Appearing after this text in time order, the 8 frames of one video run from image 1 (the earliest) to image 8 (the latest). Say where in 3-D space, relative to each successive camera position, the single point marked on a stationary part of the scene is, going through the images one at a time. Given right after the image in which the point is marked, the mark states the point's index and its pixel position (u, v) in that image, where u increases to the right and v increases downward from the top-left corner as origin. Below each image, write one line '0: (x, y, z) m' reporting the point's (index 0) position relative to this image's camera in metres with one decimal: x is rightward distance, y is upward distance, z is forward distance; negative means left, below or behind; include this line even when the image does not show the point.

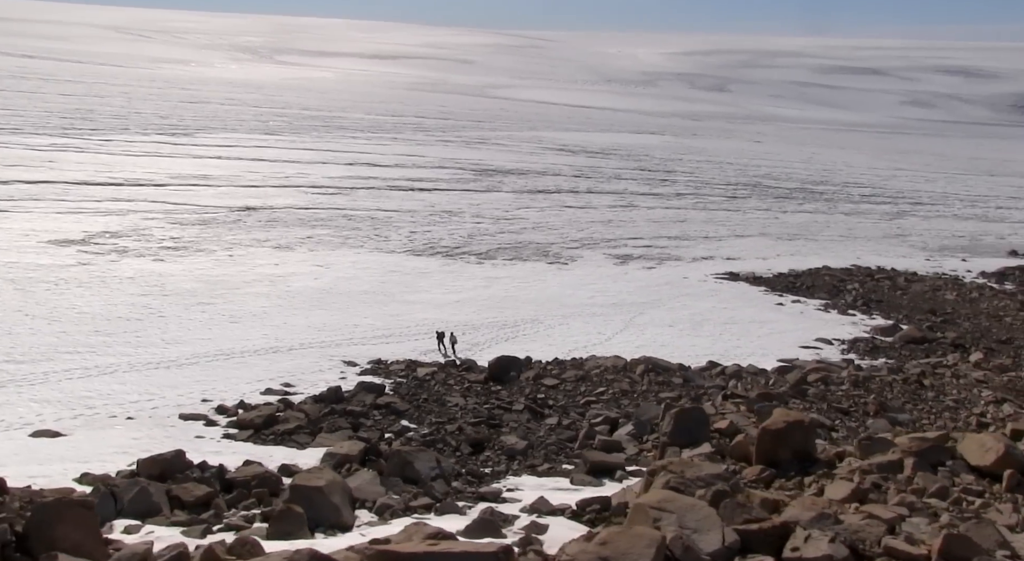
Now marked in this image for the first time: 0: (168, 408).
0: (-2.7, -1.0, +7.6) m
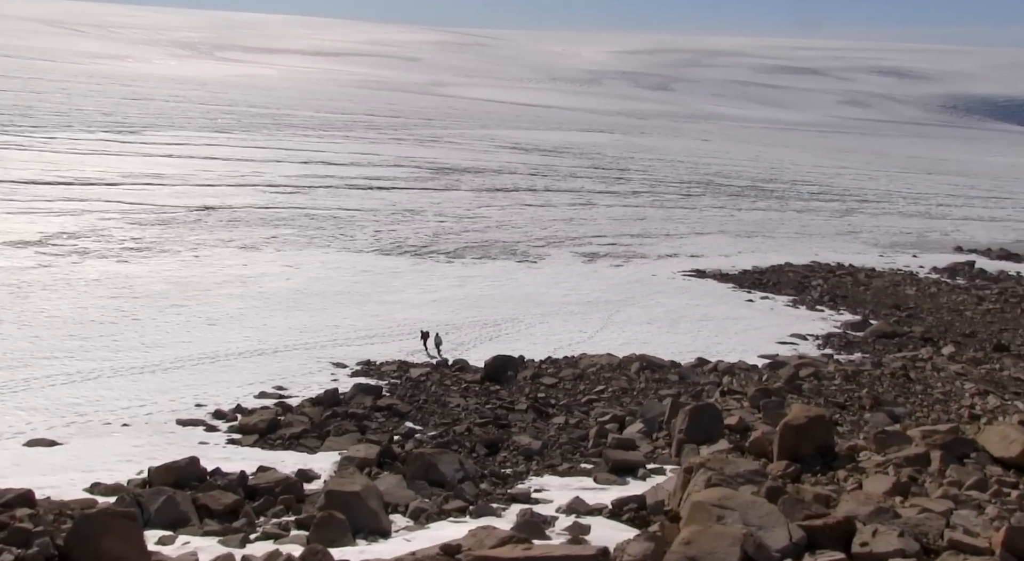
0: (-2.7, -1.0, +7.4) m
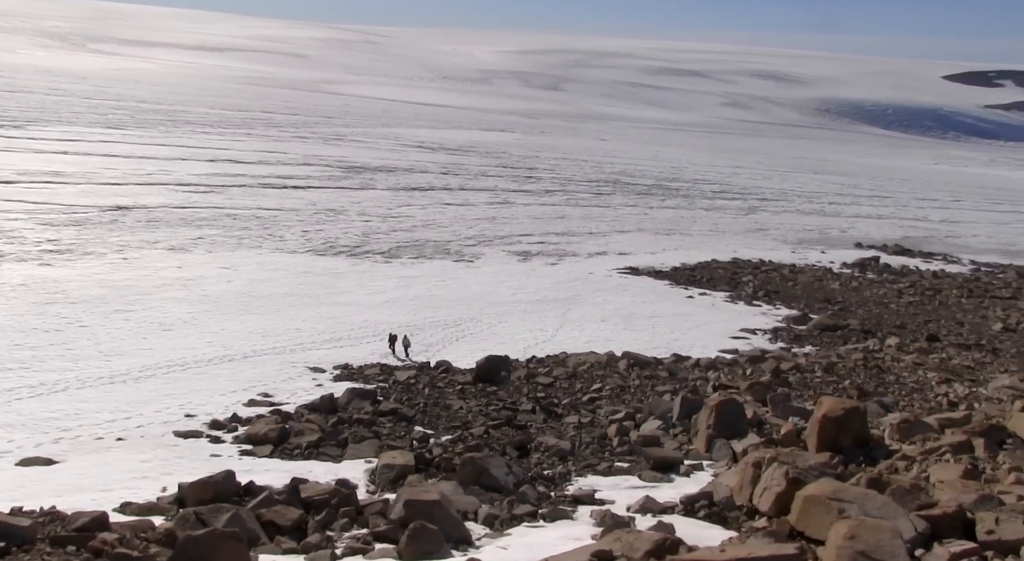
0: (-2.6, -1.1, +7.0) m
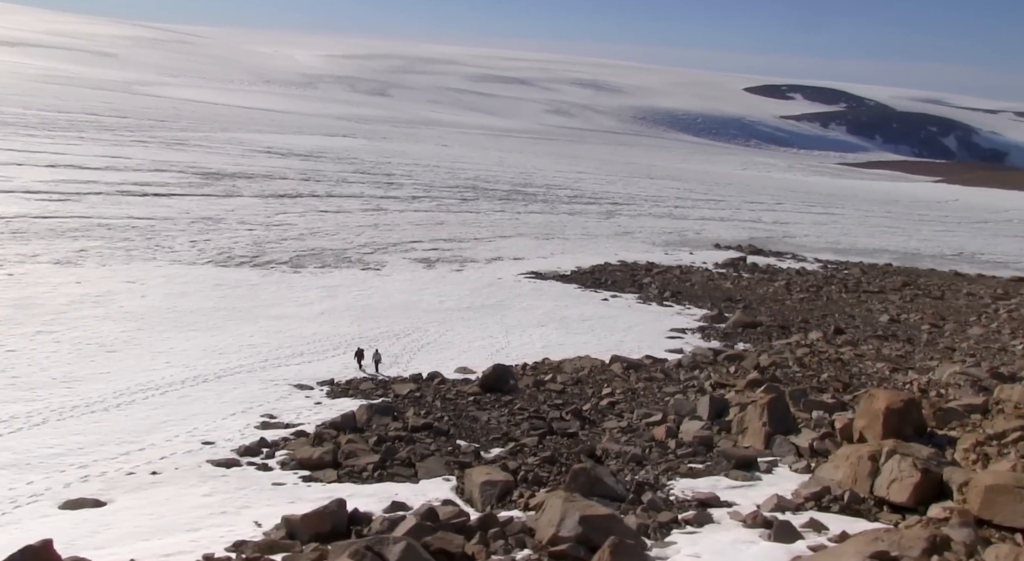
0: (-2.2, -1.2, +6.4) m
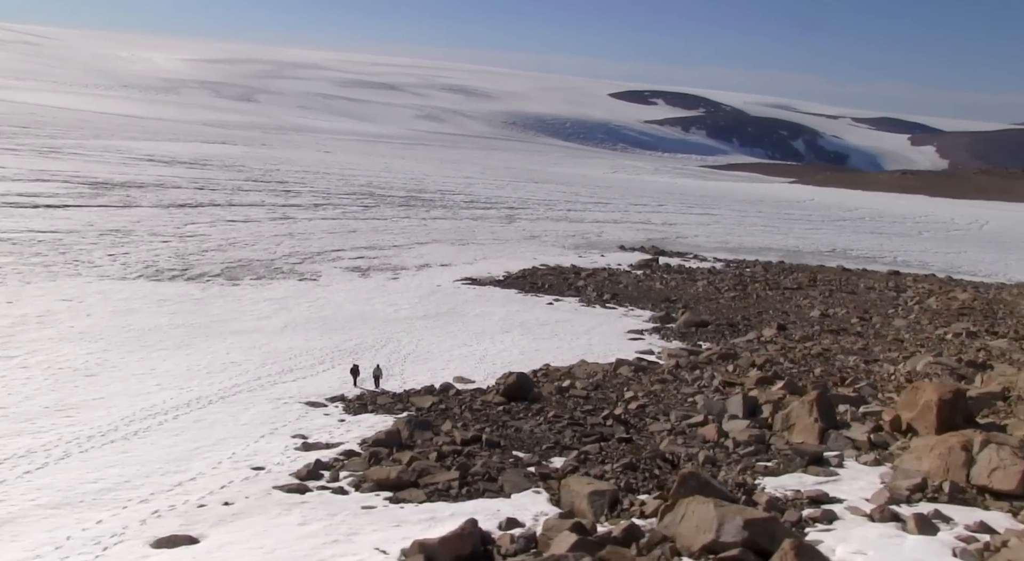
0: (-1.7, -1.3, +6.0) m
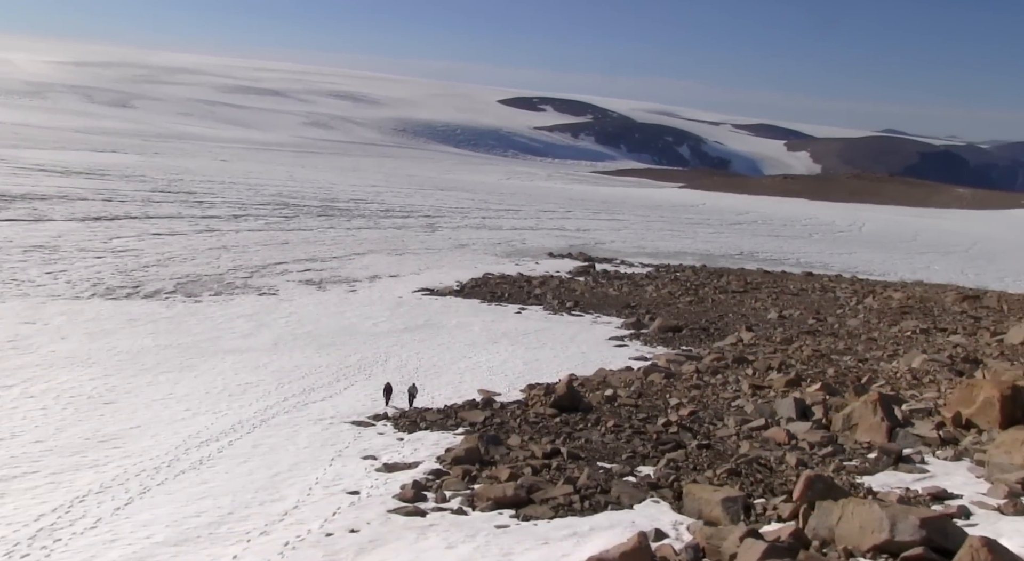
0: (-1.0, -1.4, +5.8) m
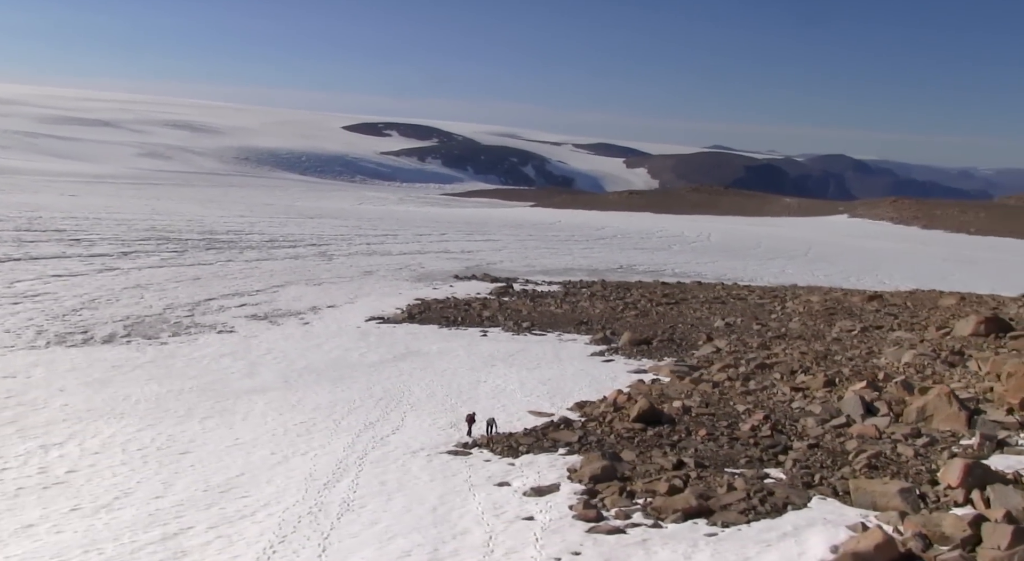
0: (+0.2, -1.5, +5.9) m
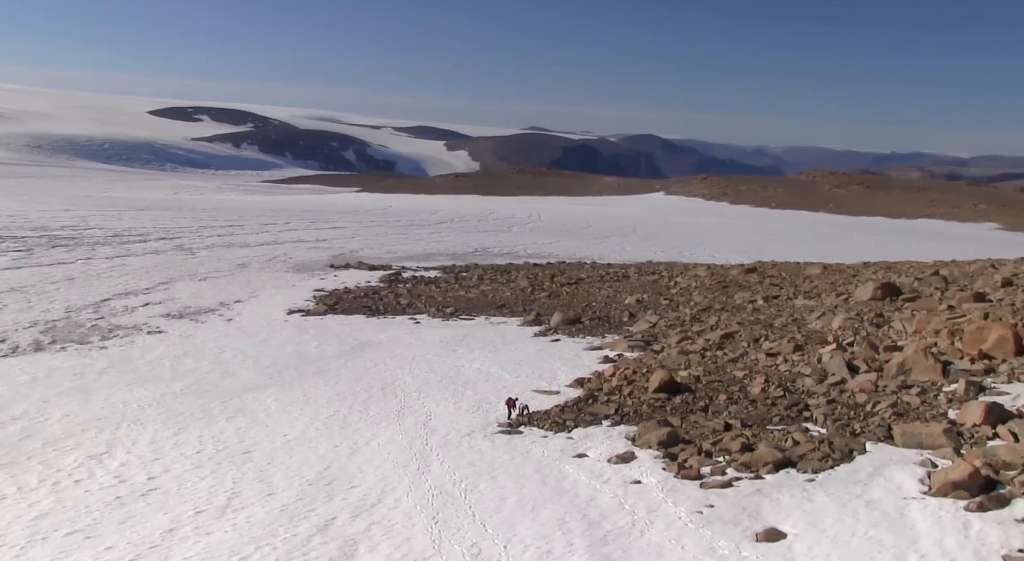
0: (+1.1, -1.4, +6.5) m
